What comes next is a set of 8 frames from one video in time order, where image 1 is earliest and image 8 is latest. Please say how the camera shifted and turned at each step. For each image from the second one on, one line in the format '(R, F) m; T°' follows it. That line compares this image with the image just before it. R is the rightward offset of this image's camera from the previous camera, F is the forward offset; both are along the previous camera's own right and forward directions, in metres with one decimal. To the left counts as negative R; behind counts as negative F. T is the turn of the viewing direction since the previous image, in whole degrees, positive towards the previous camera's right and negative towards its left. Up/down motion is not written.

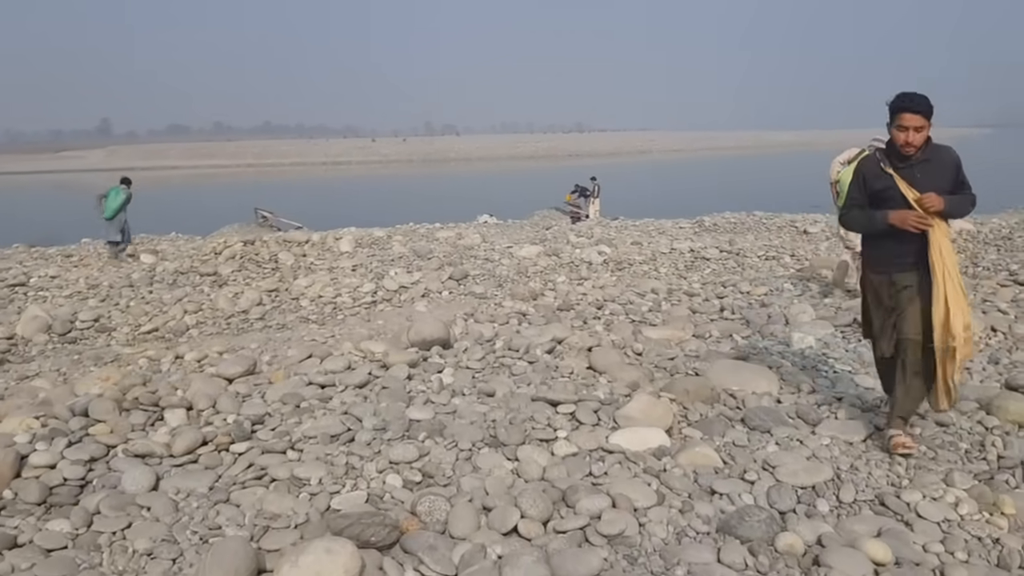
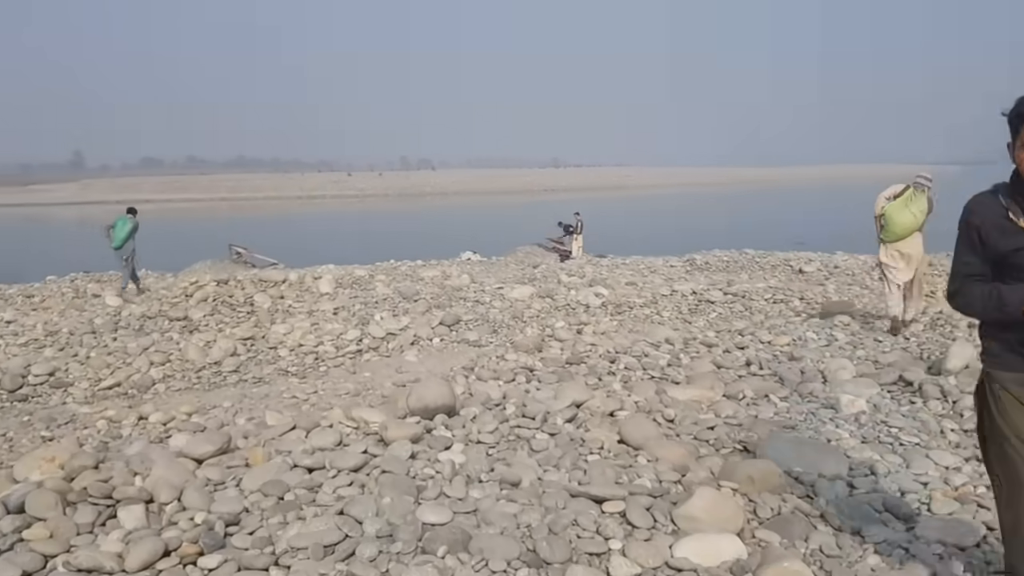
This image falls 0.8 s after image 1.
(-0.2, +0.6) m; +2°
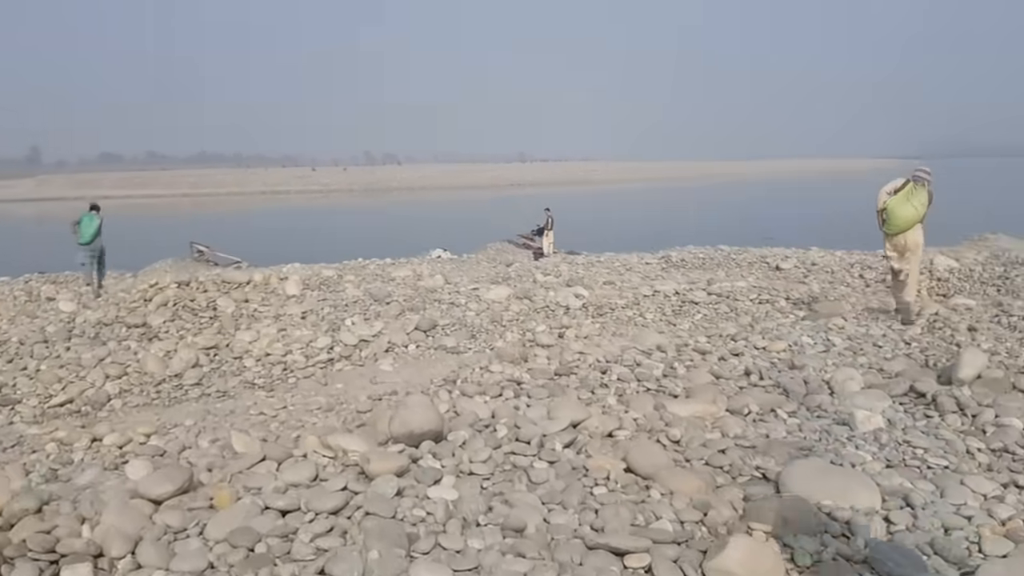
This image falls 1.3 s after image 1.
(-0.1, +0.4) m; +2°
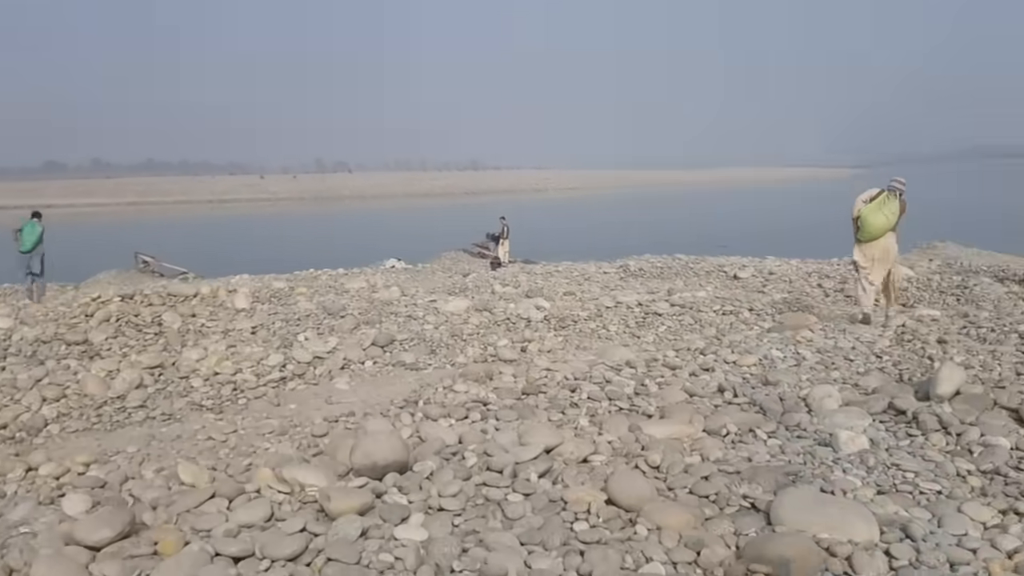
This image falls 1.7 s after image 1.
(-0.1, +0.2) m; +3°
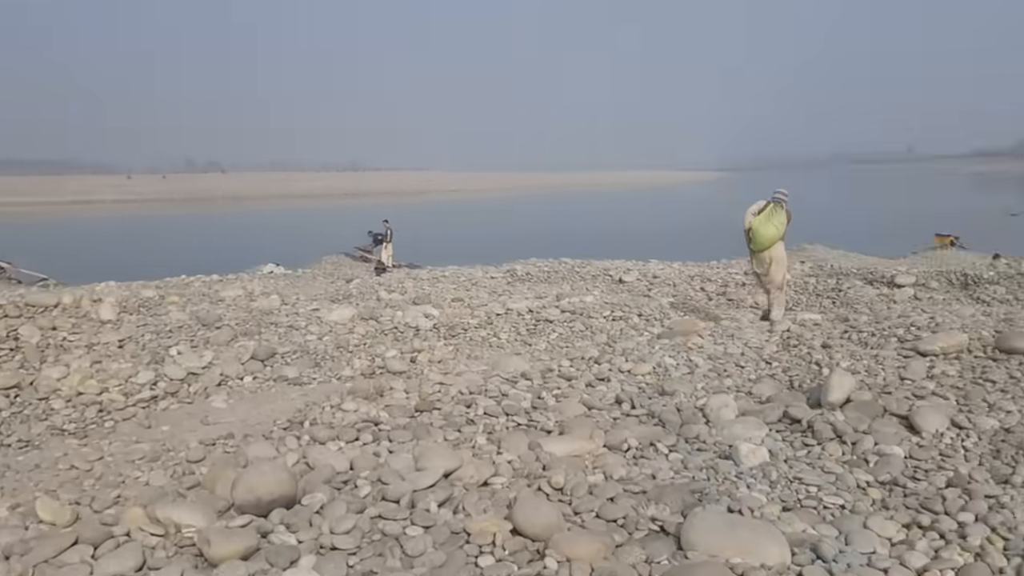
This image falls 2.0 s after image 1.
(0.0, +0.2) m; +7°
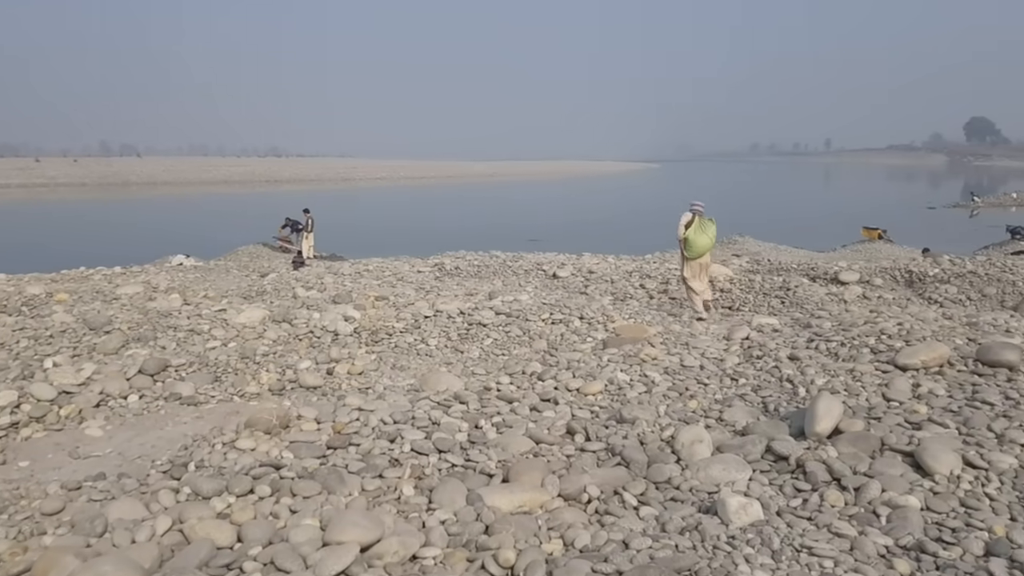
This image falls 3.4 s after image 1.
(0.0, +0.8) m; +5°
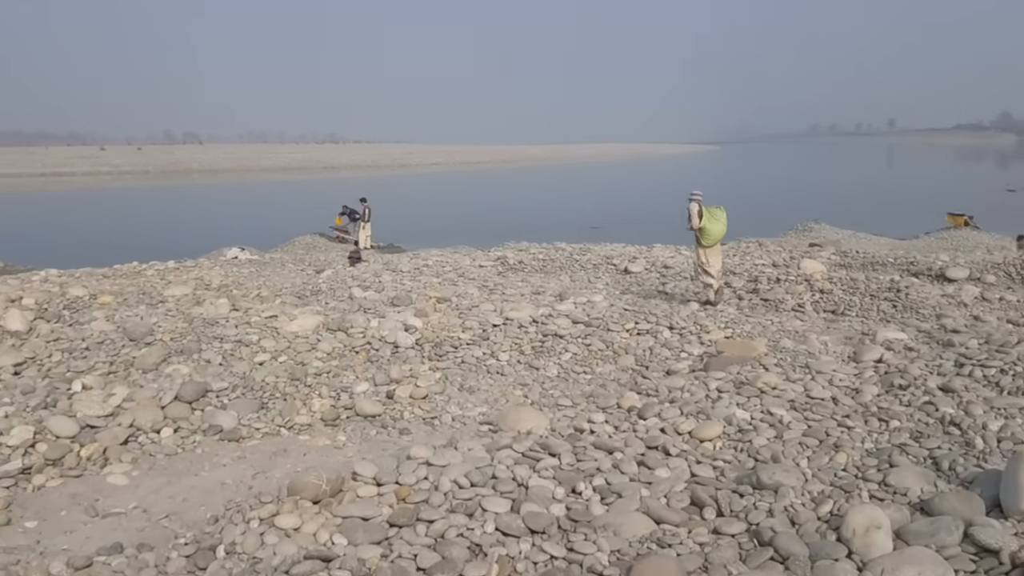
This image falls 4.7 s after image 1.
(-0.2, +0.9) m; -3°
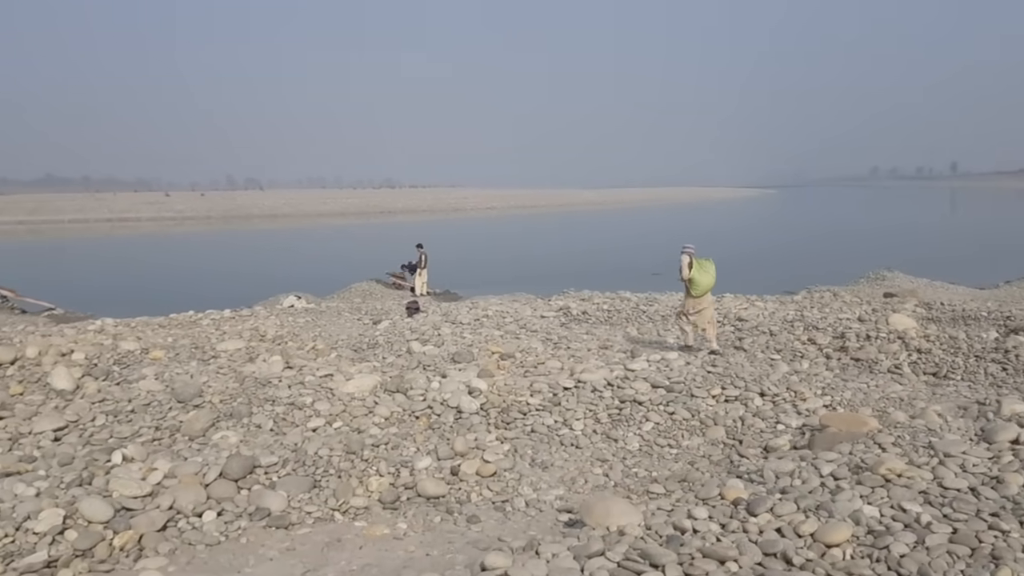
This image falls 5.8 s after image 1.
(-0.1, +0.5) m; -3°
